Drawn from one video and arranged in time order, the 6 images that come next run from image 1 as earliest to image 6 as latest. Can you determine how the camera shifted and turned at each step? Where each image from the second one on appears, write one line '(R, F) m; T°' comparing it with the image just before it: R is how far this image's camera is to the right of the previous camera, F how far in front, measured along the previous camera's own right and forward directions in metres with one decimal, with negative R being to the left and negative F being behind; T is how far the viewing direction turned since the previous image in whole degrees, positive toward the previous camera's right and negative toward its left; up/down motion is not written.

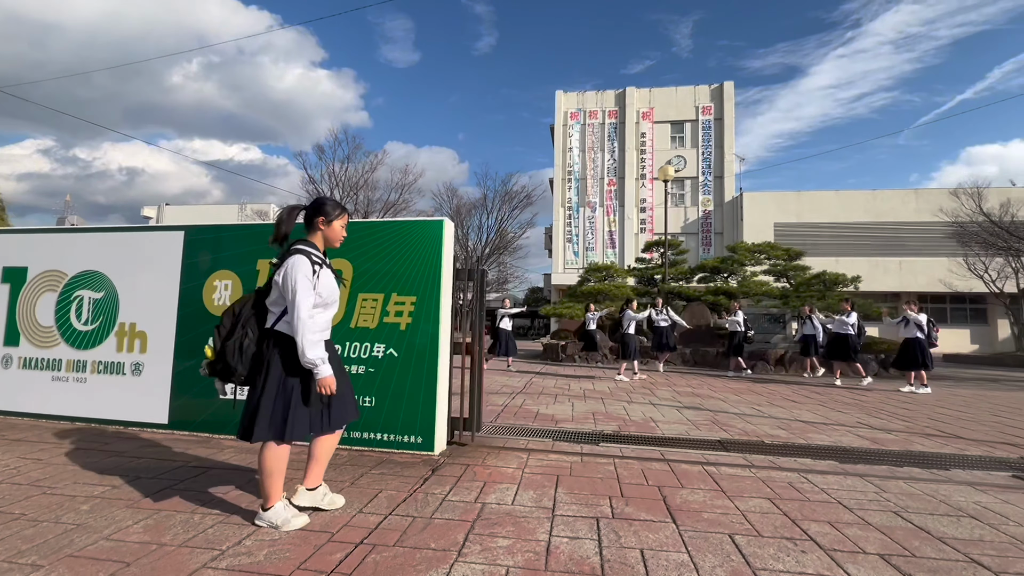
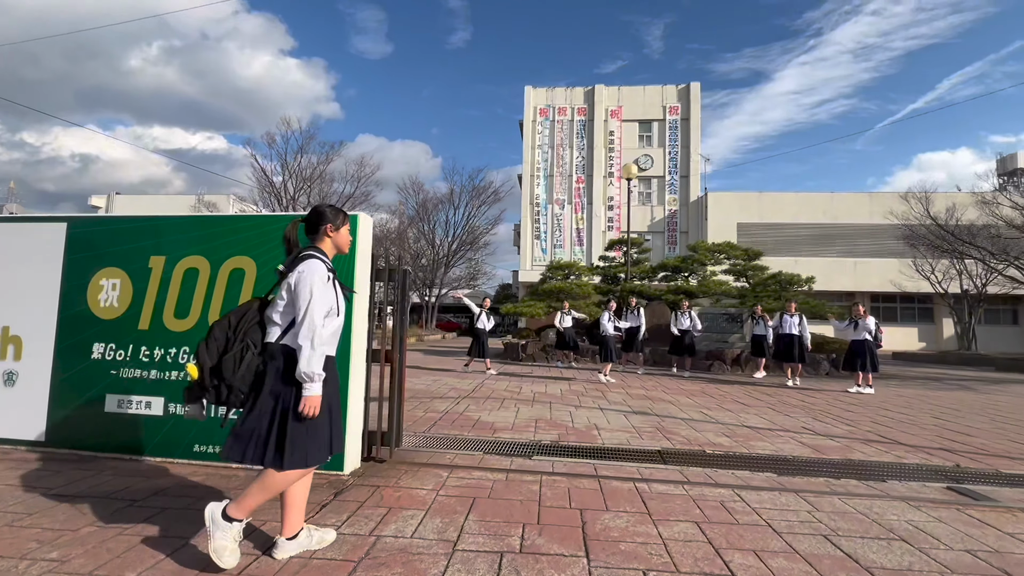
(+0.4, +0.3) m; +3°
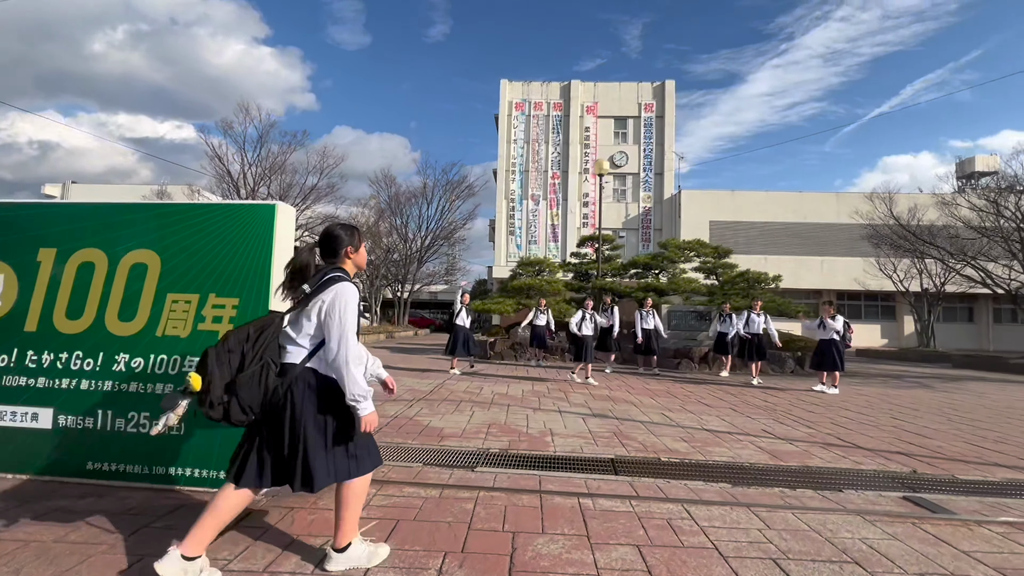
(+0.3, +0.3) m; +3°
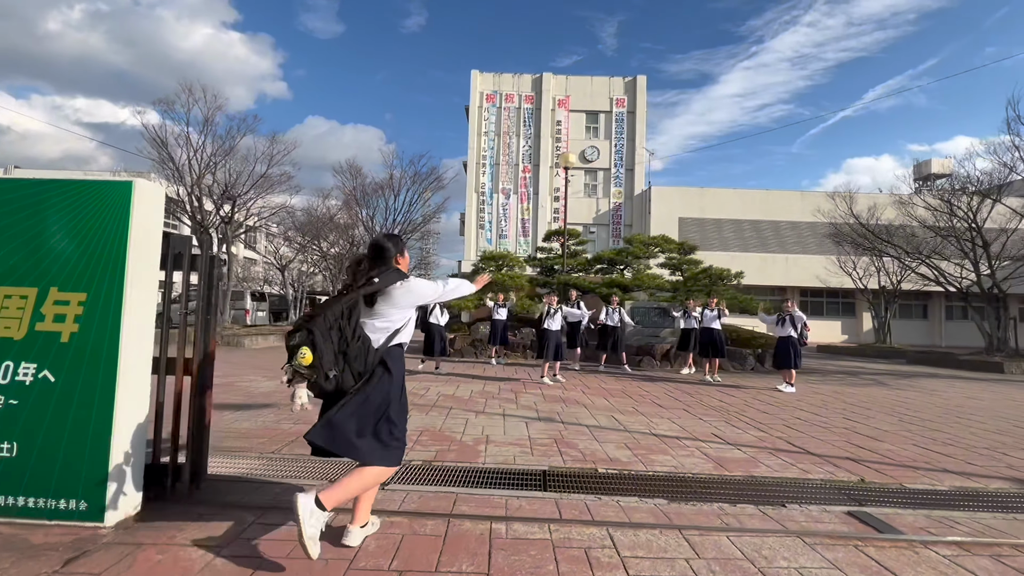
(+0.4, +0.4) m; +3°
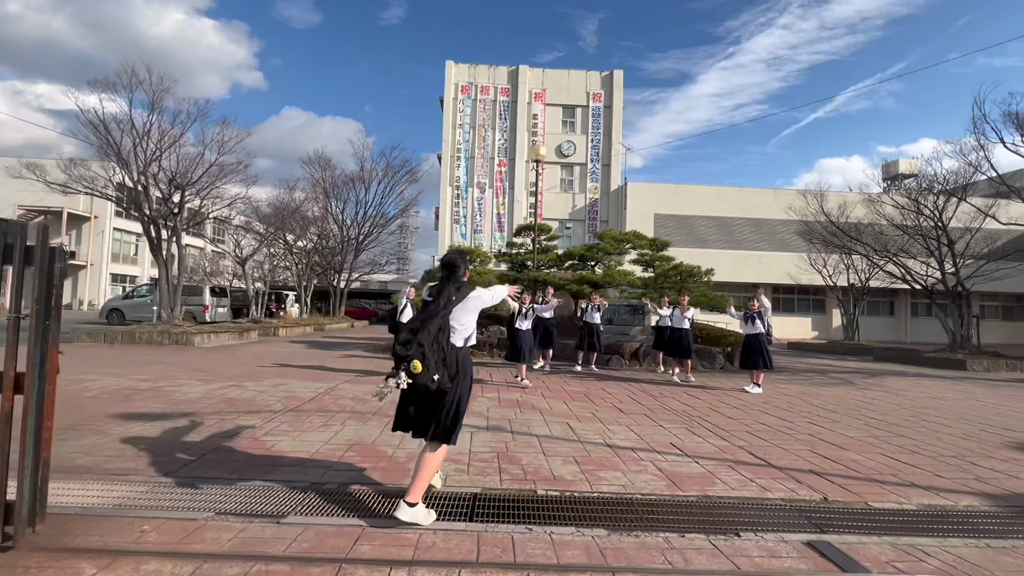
(+0.4, +0.5) m; +2°
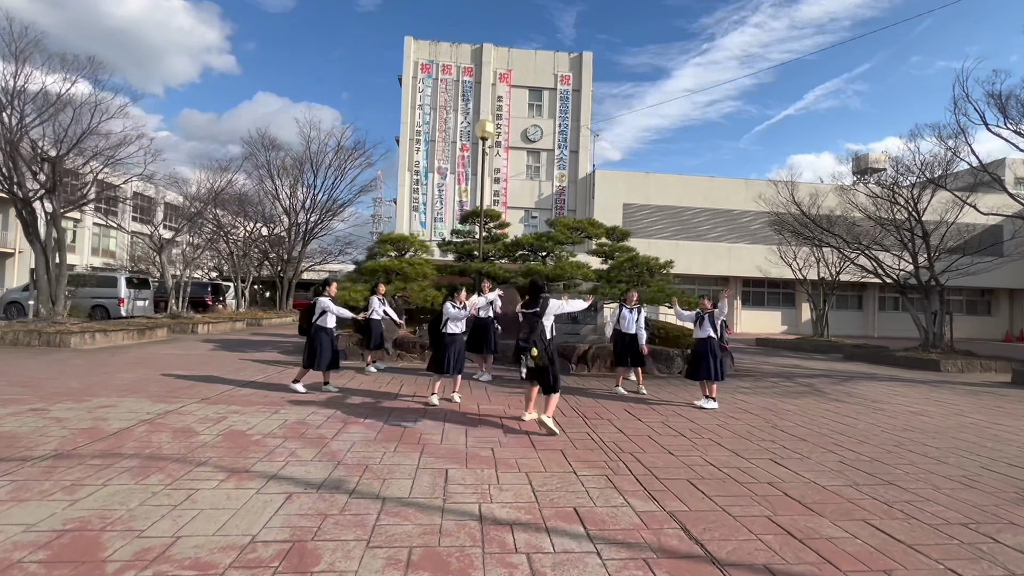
(+1.1, +1.6) m; +3°
